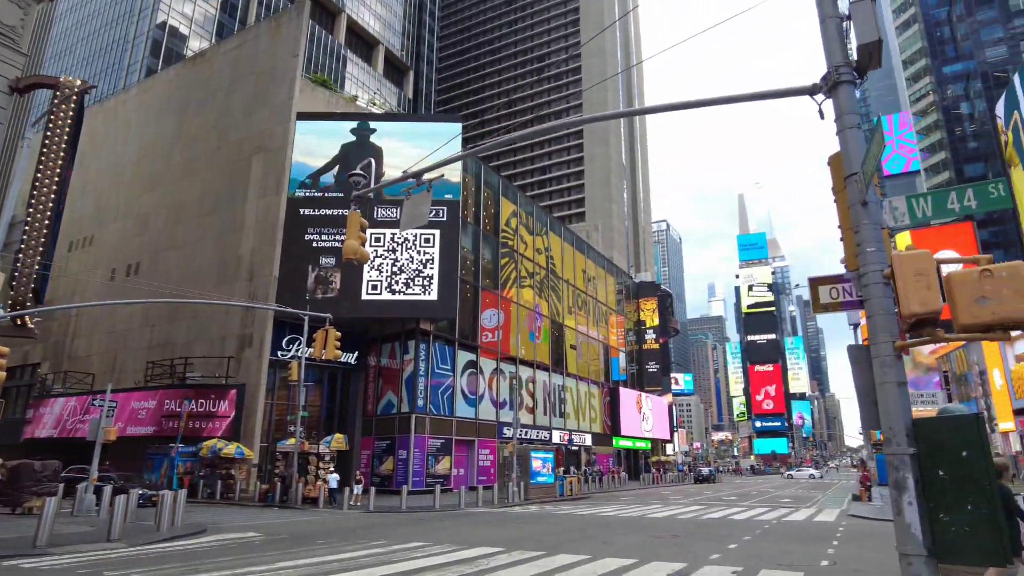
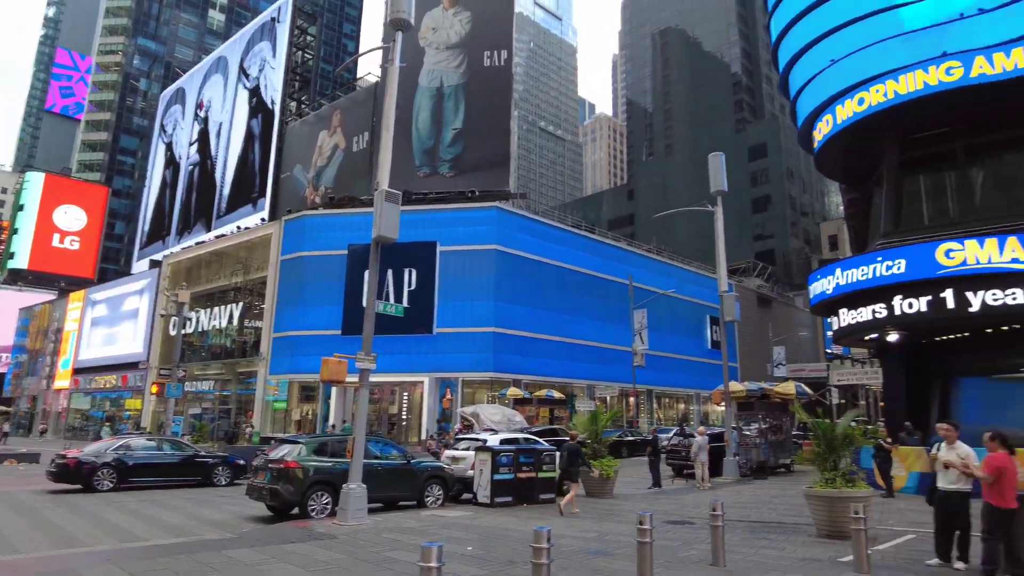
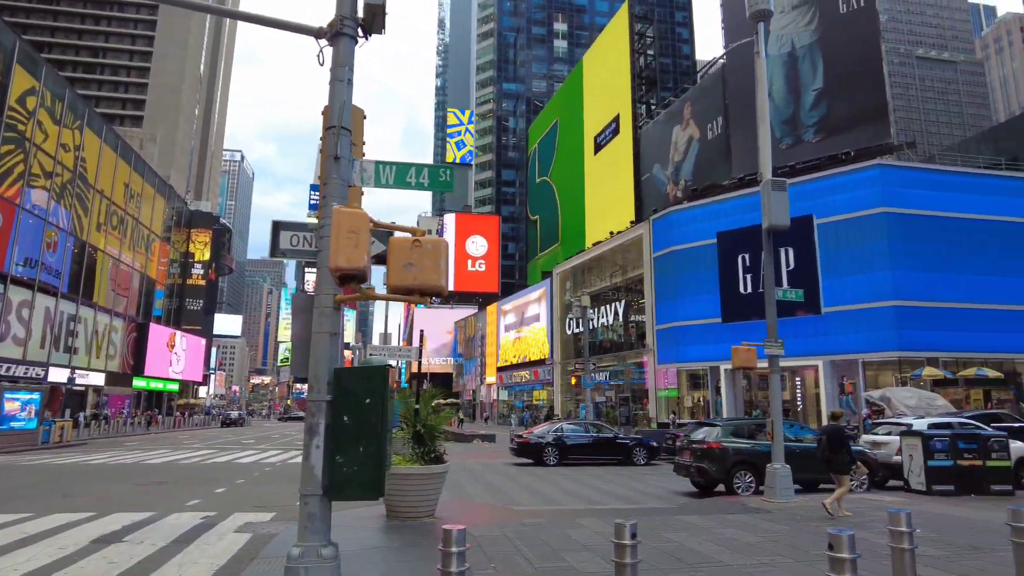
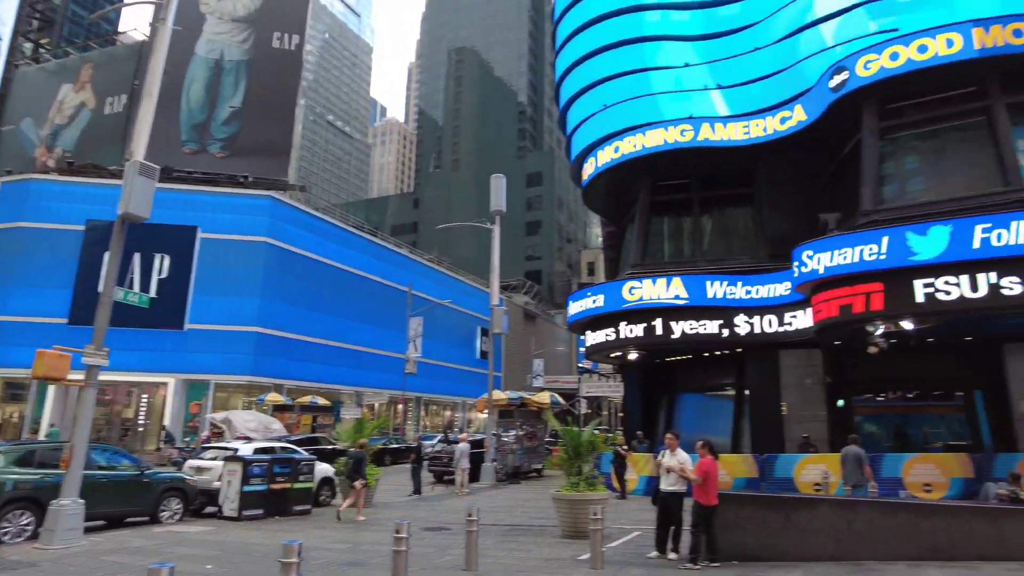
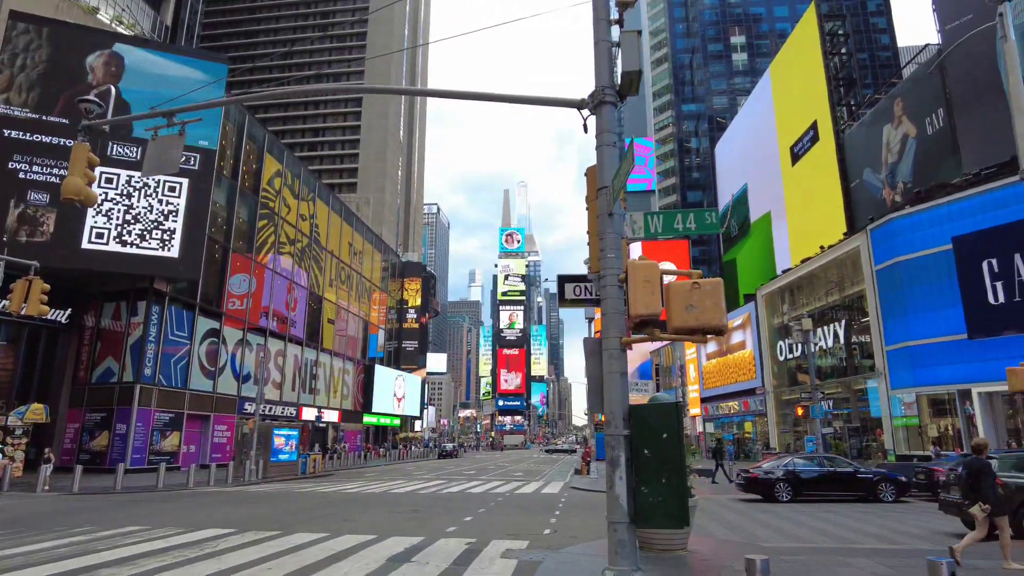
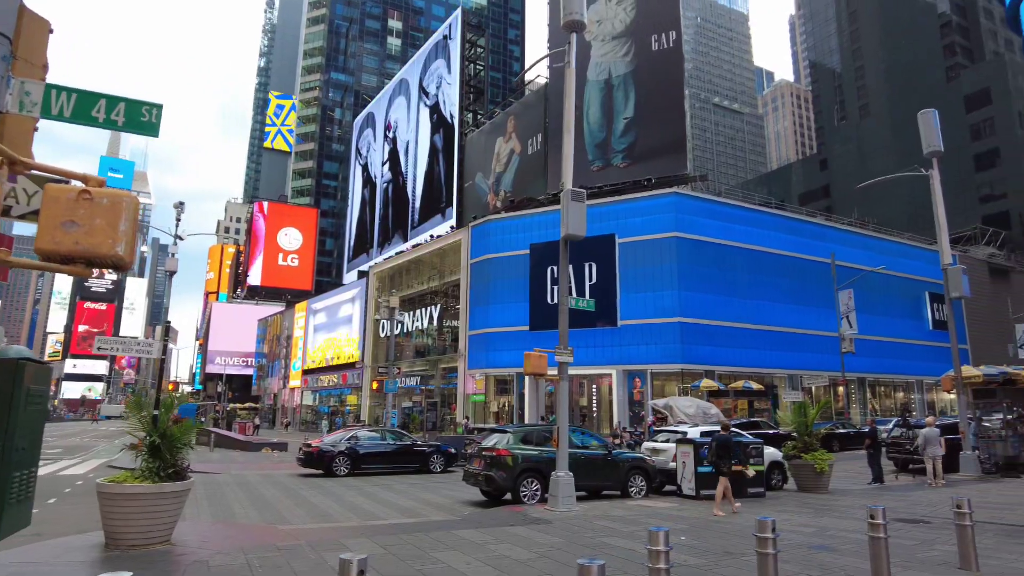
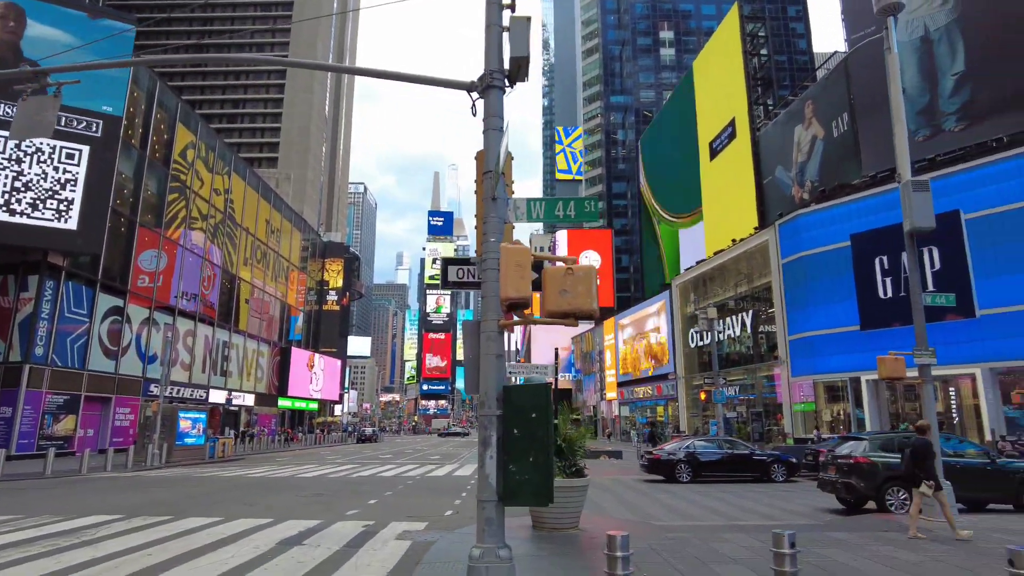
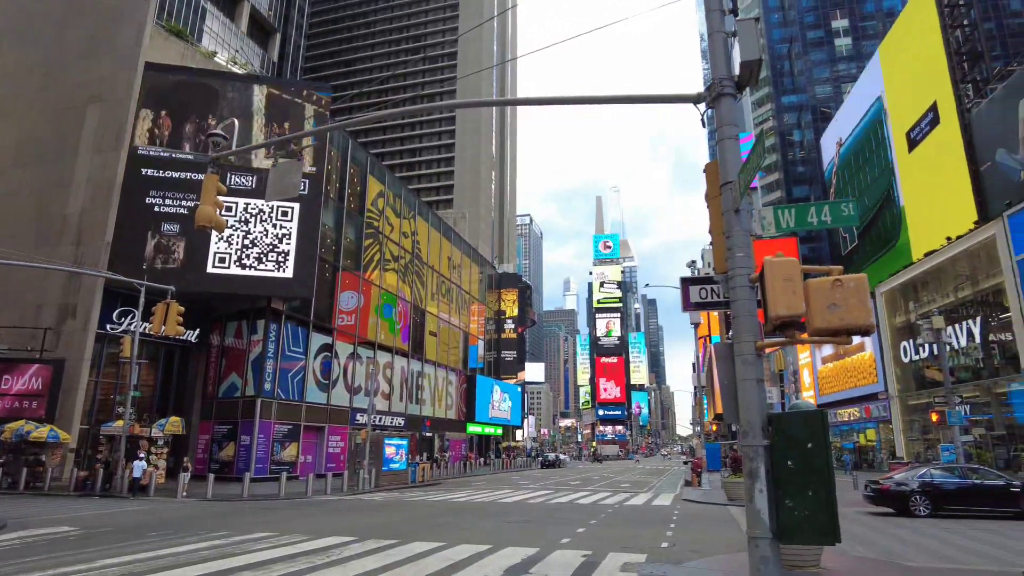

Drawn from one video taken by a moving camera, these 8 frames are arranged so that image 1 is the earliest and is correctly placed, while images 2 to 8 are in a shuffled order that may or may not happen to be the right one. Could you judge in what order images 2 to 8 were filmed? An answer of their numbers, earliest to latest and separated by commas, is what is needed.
8, 5, 7, 3, 6, 2, 4
